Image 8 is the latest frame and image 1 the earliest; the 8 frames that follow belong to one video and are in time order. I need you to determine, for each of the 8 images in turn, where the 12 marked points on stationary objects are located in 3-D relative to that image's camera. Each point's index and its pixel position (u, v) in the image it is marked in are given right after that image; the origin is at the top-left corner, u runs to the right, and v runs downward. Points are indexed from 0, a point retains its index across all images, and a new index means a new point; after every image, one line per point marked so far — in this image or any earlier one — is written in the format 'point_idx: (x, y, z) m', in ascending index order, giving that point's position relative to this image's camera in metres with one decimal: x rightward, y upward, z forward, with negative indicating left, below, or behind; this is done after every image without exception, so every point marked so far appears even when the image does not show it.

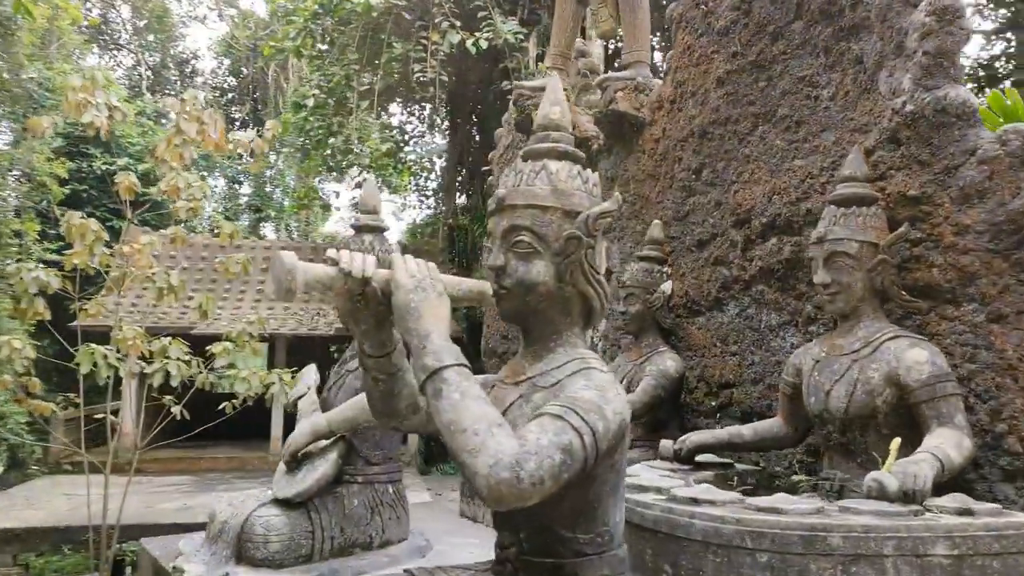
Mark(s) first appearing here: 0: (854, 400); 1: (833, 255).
0: (+1.3, -0.4, +2.9) m
1: (+1.4, +0.1, +3.1) m
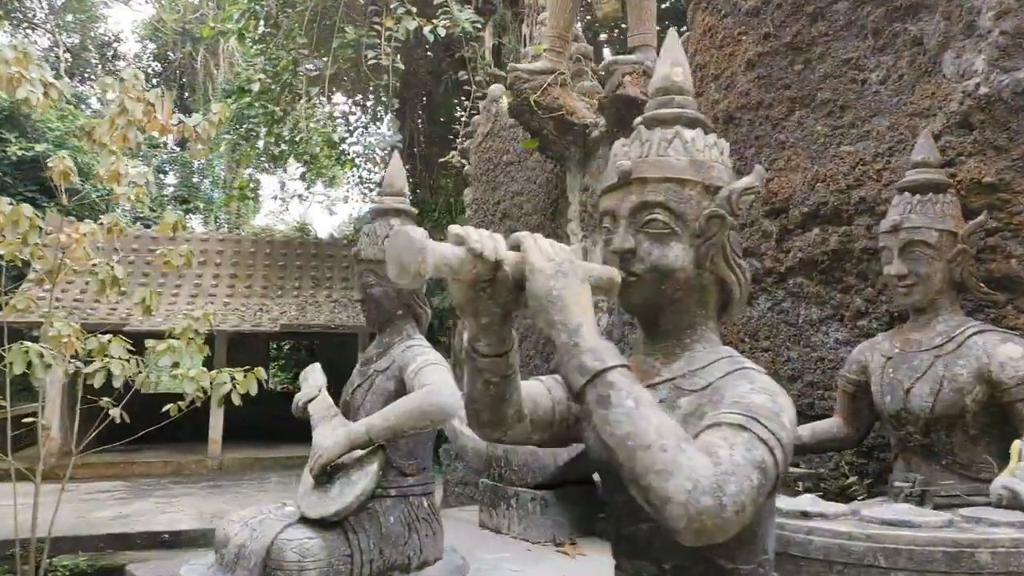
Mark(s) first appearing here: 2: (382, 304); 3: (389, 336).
0: (+1.6, -0.4, +2.7) m
1: (+1.6, +0.2, +2.9) m
2: (-0.6, -0.1, +3.1) m
3: (-0.5, -0.2, +3.2) m
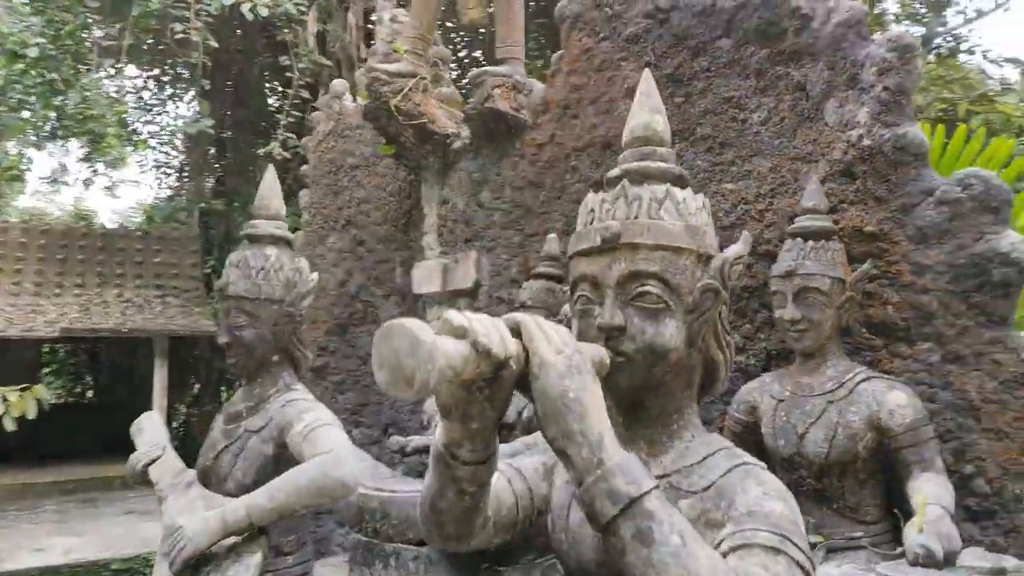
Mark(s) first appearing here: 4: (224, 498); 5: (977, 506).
0: (+1.2, -0.6, +2.8) m
1: (+1.2, 0.0, +3.0) m
2: (-0.9, -0.2, +2.7) m
3: (-0.9, -0.4, +2.7) m
4: (-1.0, -0.7, +2.5) m
5: (+1.7, -0.8, +2.8) m
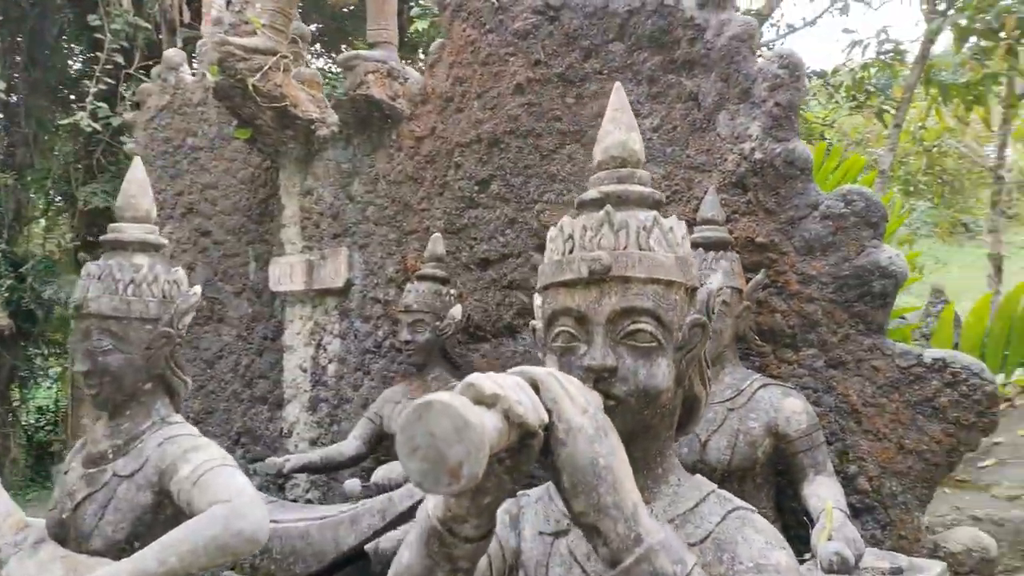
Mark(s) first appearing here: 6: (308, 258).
0: (+0.9, -0.6, +2.9) m
1: (+0.8, 0.0, +3.0) m
2: (-1.2, -0.3, +2.2) m
3: (-1.2, -0.4, +2.3) m
4: (-1.2, -0.8, +2.1) m
5: (+1.4, -0.9, +3.0) m
6: (-1.4, +0.2, +5.0) m
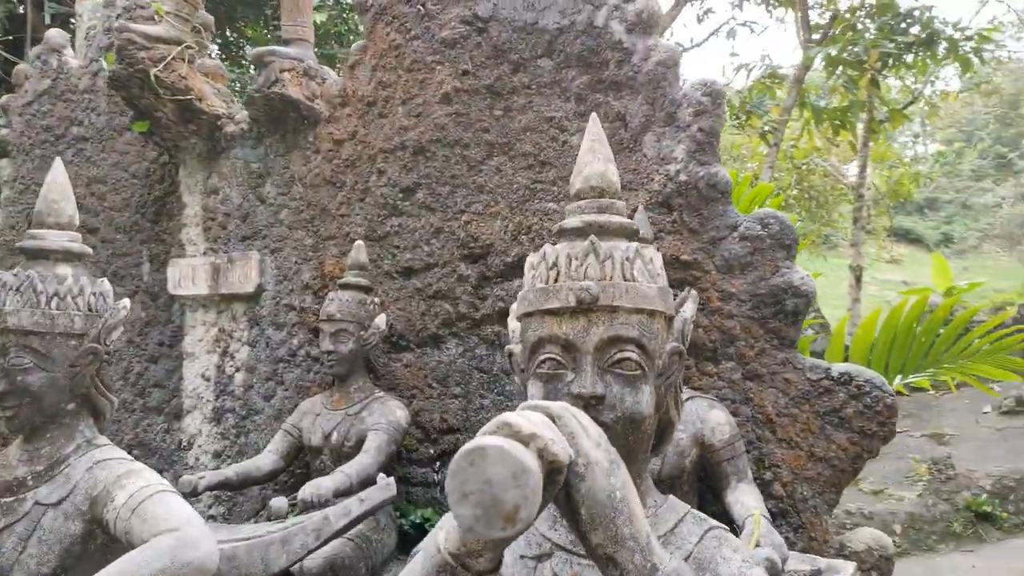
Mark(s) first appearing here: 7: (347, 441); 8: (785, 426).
0: (+0.6, -0.7, +3.0) m
1: (+0.6, -0.1, +3.2) m
2: (-1.3, -0.3, +2.0) m
3: (-1.3, -0.4, +2.1) m
4: (-1.3, -0.8, +1.9) m
5: (+1.1, -0.9, +3.2) m
6: (-1.9, +0.2, +4.7) m
7: (-0.8, -0.8, +3.7) m
8: (+1.2, -0.6, +3.2) m
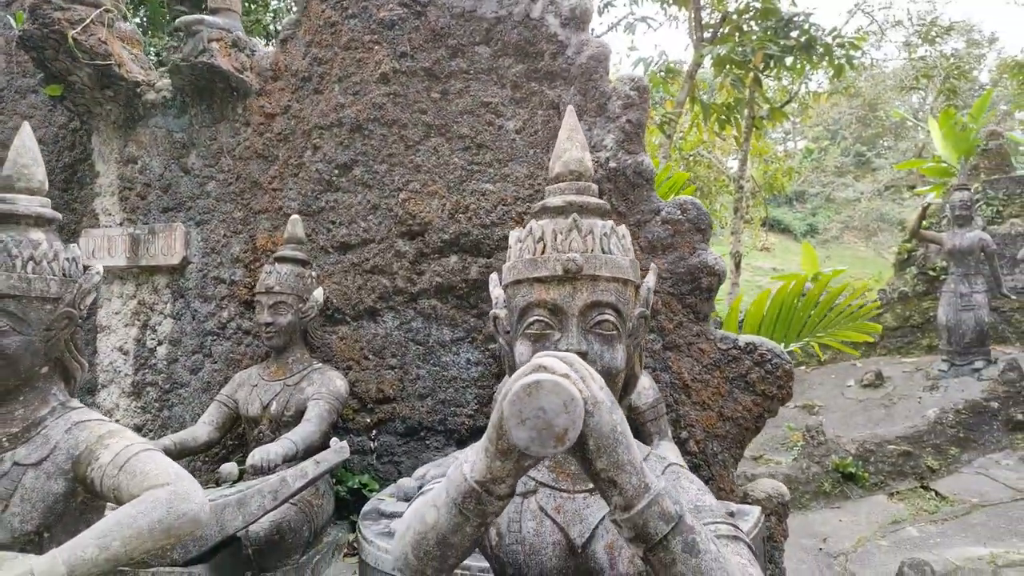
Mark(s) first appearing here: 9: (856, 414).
0: (+0.4, -0.6, +3.3) m
1: (+0.3, 0.0, +3.4) m
2: (-1.4, -0.2, +2.1) m
3: (-1.4, -0.3, +2.1) m
4: (-1.4, -0.7, +1.9) m
5: (+0.8, -0.8, +3.5) m
6: (-2.4, +0.4, +4.6) m
7: (-1.2, -0.6, +3.8) m
8: (+0.9, -0.5, +3.6) m
9: (+4.3, -1.6, +9.1) m
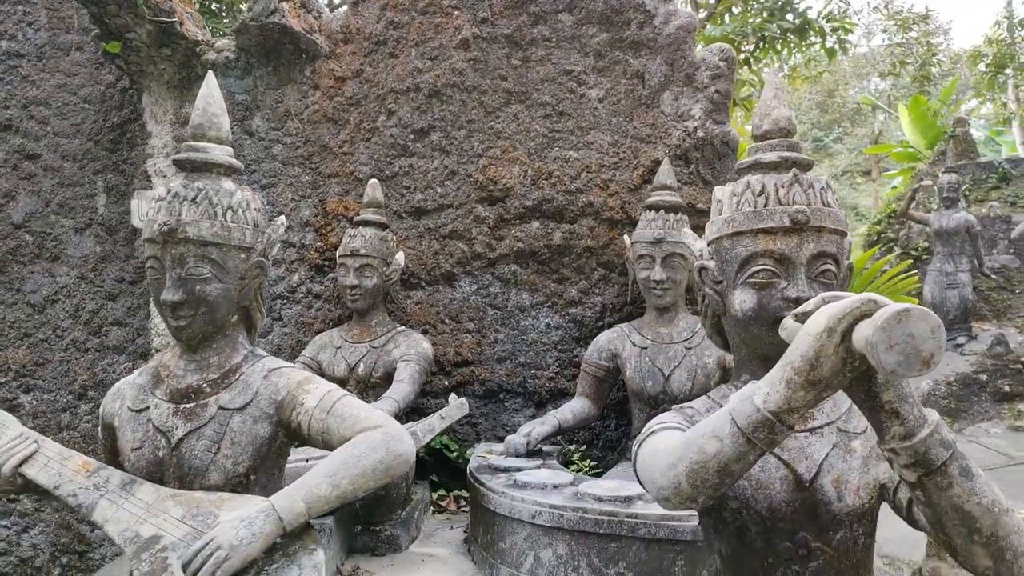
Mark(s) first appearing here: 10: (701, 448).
0: (+0.9, -0.4, +3.4) m
1: (+0.8, +0.2, +3.5) m
2: (-0.8, -0.1, +2.1) m
3: (-0.8, -0.2, +2.1) m
4: (-0.8, -0.6, +2.0) m
5: (+1.3, -0.7, +3.7) m
6: (-2.0, +0.6, +4.5) m
7: (-0.7, -0.4, +3.8) m
8: (+1.4, -0.3, +3.7) m
9: (+4.4, -1.3, +9.5) m
10: (+0.4, -0.3, +1.6) m
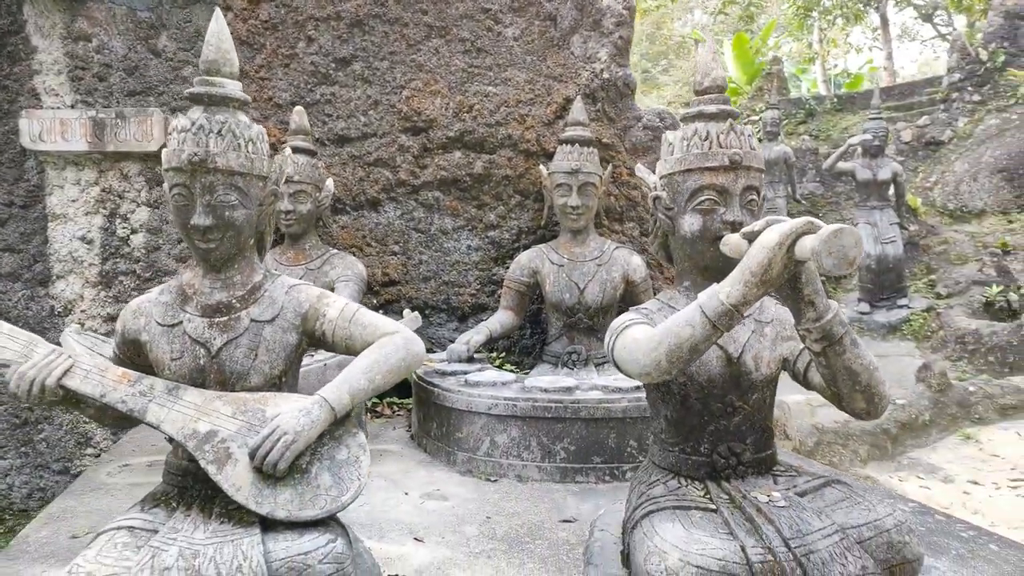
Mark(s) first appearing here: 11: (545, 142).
0: (+0.5, 0.0, +4.0) m
1: (+0.4, +0.6, +4.1) m
2: (-0.8, +0.2, +2.3) m
3: (-0.9, 0.0, +2.4) m
4: (-0.8, -0.3, +2.3) m
5: (+0.9, -0.2, +4.4) m
6: (-2.5, +1.0, +4.4) m
7: (-1.1, 0.0, +4.0) m
8: (+0.9, +0.1, +4.4) m
9: (+2.6, -0.2, +10.8) m
10: (+0.5, -0.1, +2.1) m
11: (+0.2, +0.9, +4.4) m
